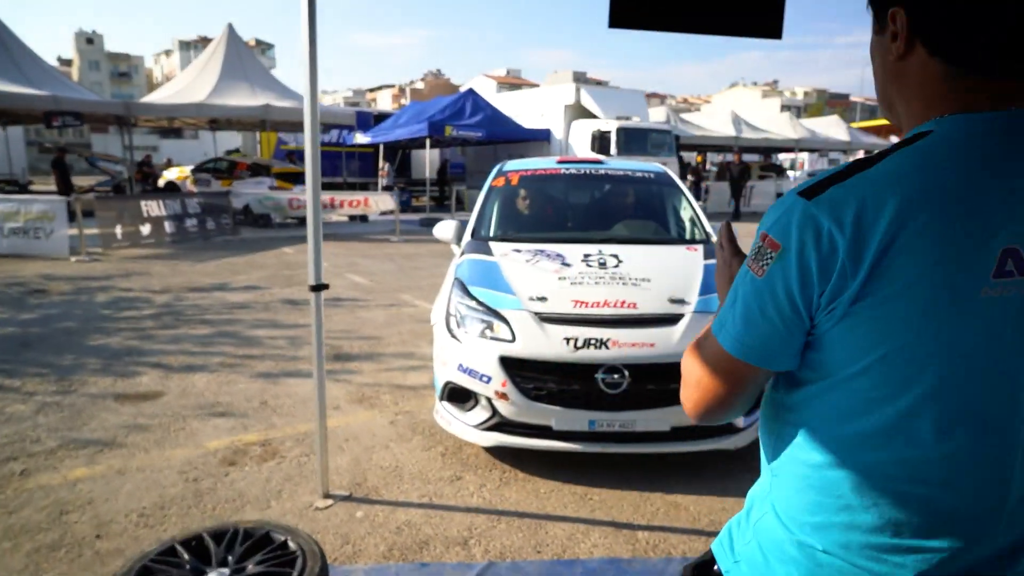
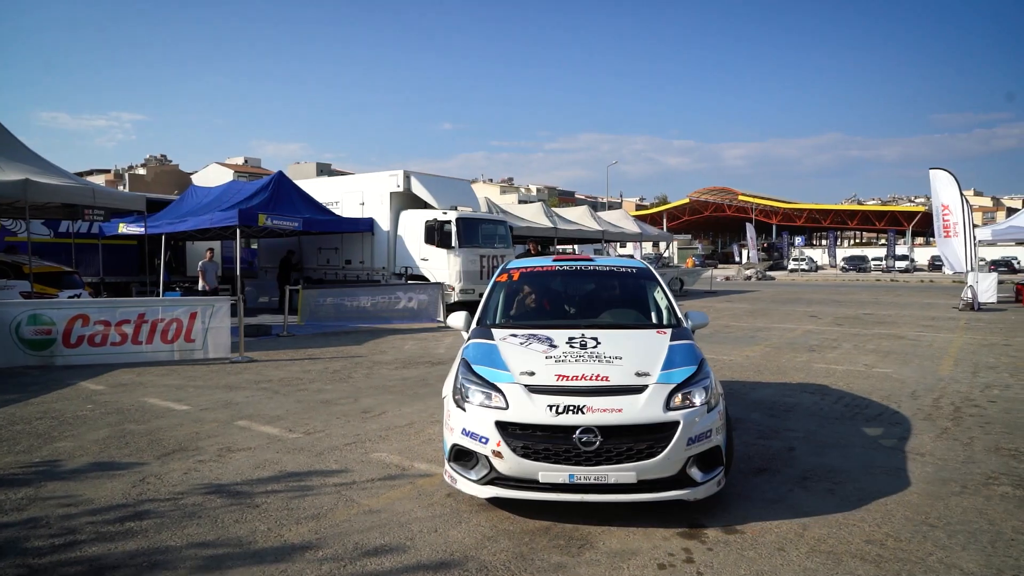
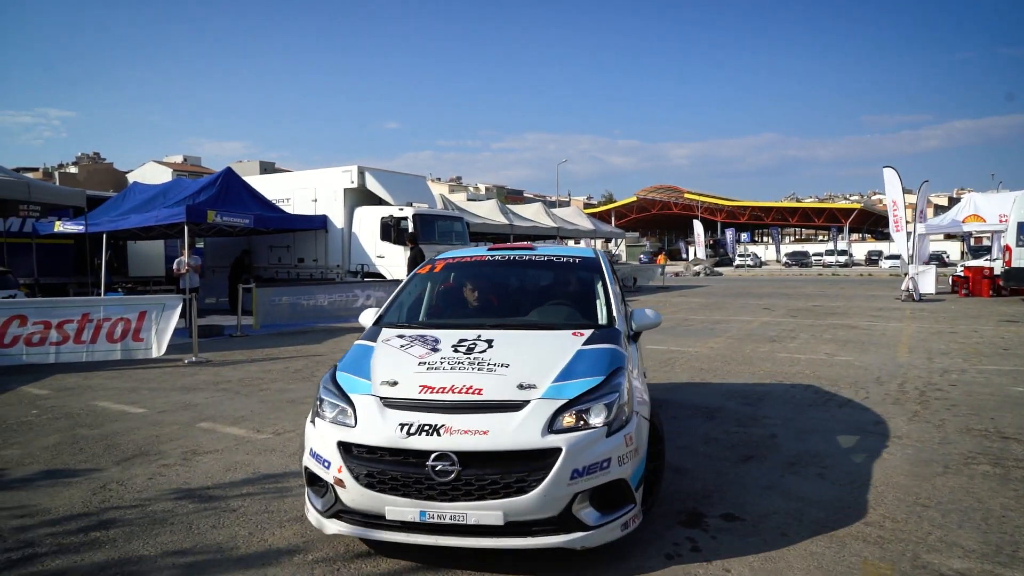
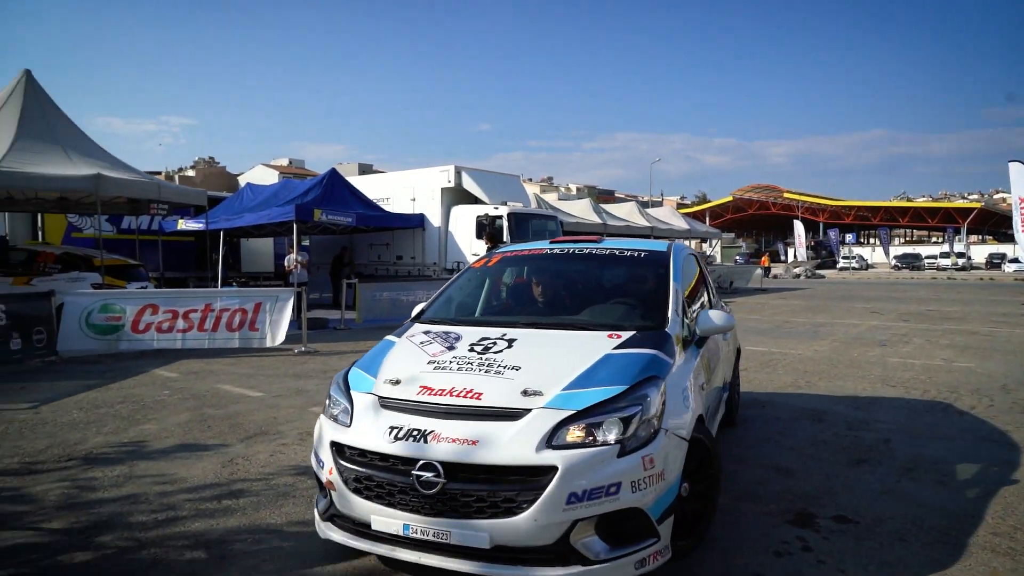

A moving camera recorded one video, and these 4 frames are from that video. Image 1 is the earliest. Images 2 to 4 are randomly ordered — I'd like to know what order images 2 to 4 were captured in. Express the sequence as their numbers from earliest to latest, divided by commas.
2, 3, 4
